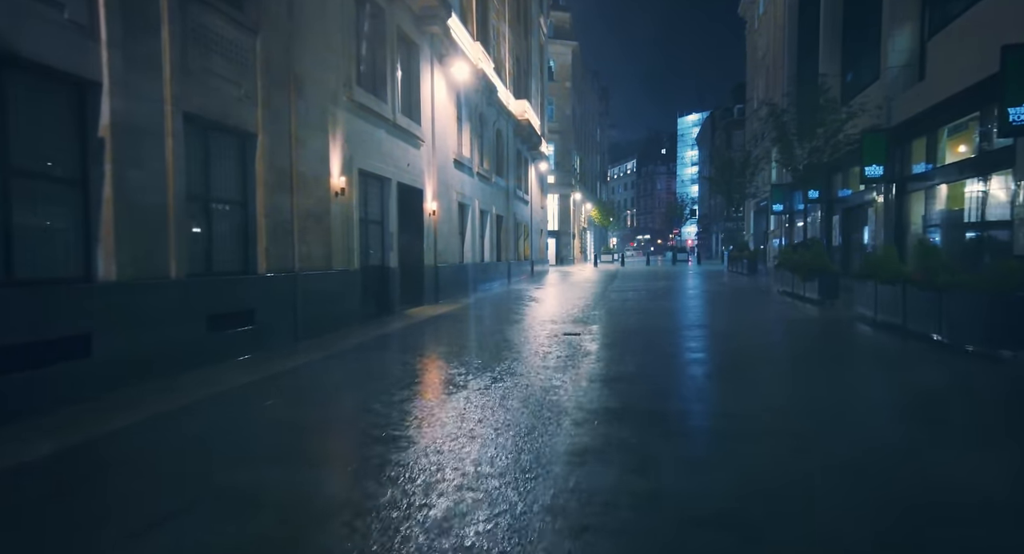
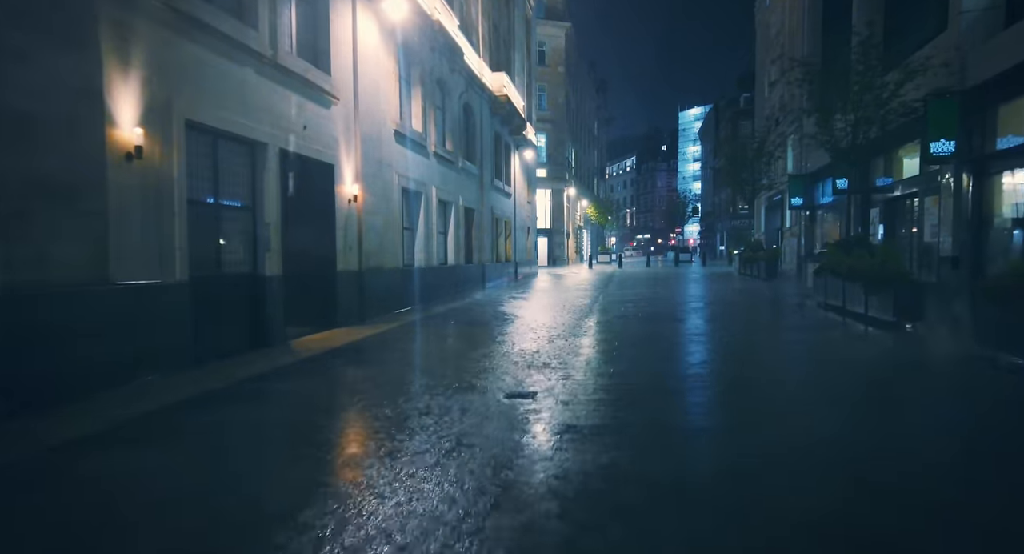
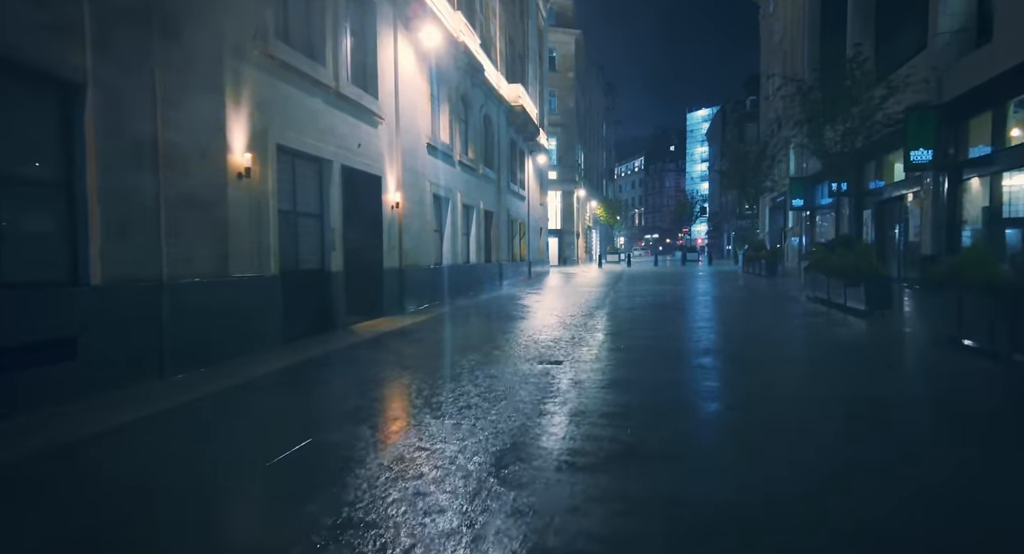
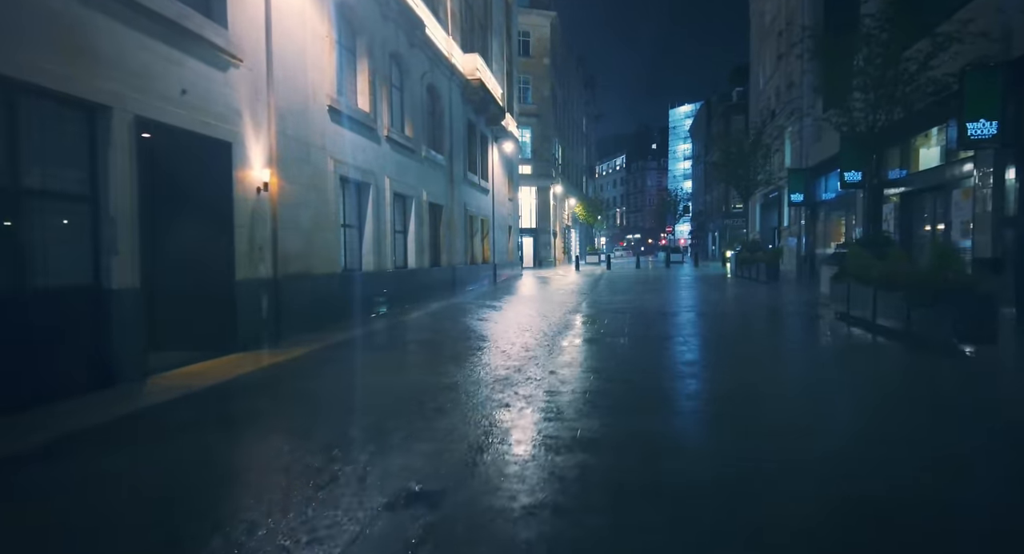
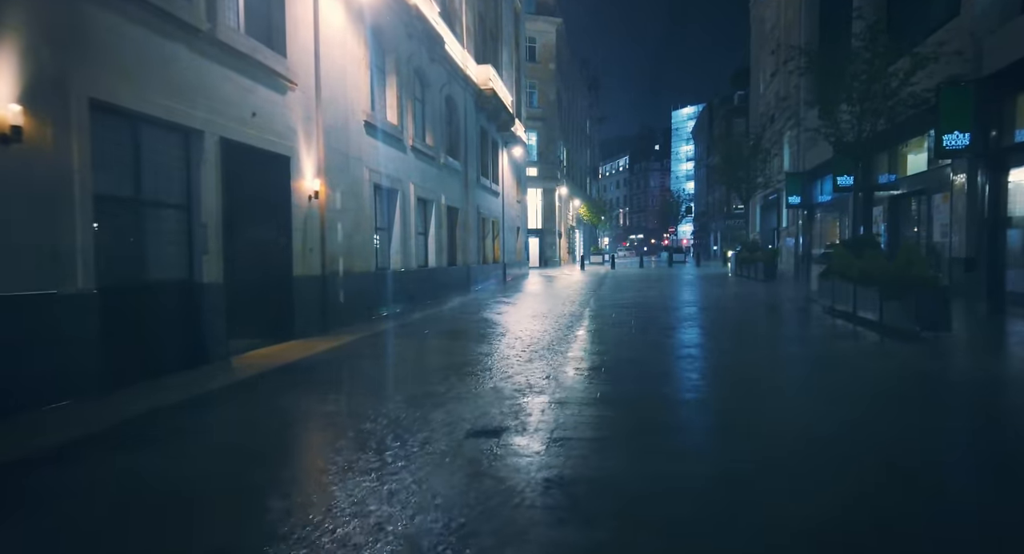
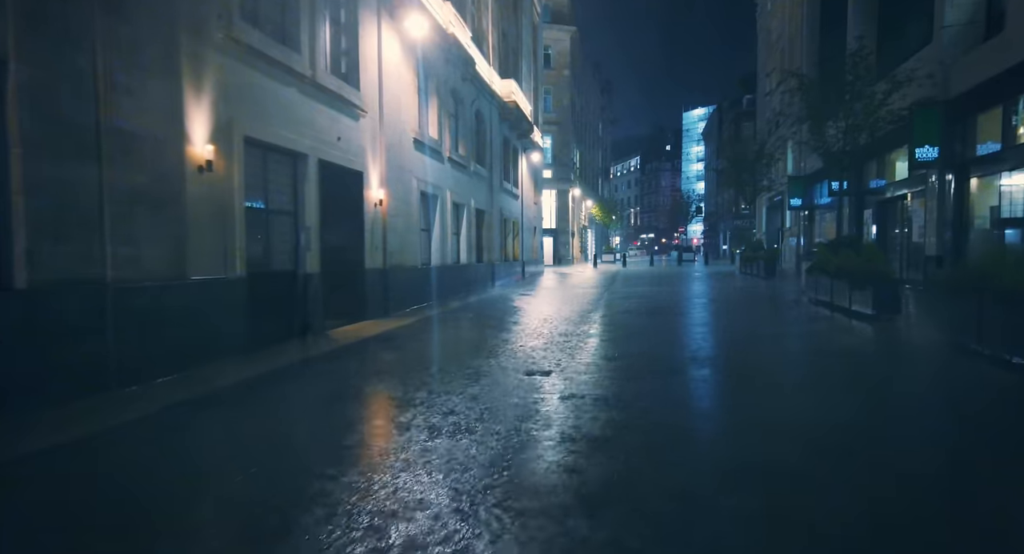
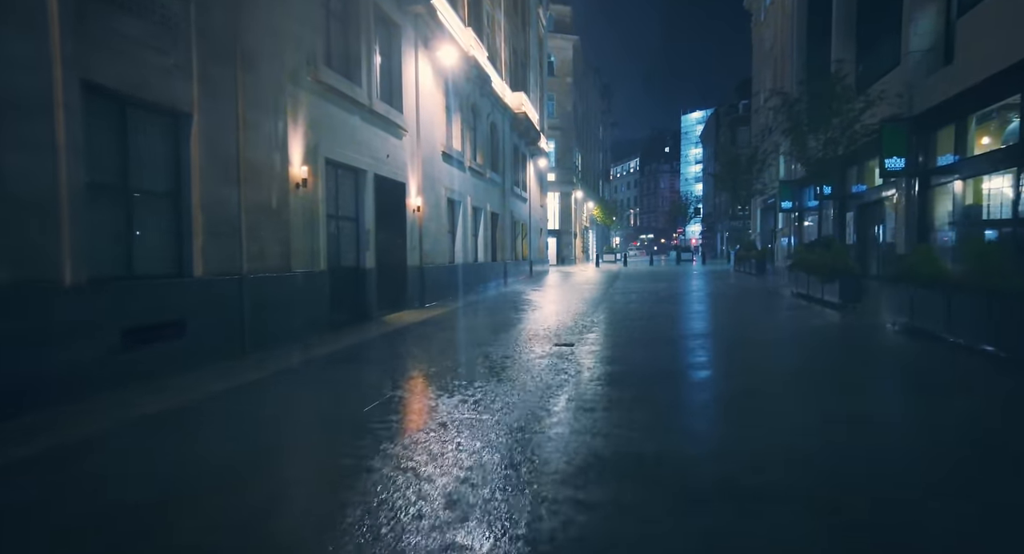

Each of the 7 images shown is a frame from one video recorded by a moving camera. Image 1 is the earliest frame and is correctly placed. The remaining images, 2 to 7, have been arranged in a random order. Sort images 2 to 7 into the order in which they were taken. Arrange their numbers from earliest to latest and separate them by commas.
7, 3, 6, 2, 5, 4
